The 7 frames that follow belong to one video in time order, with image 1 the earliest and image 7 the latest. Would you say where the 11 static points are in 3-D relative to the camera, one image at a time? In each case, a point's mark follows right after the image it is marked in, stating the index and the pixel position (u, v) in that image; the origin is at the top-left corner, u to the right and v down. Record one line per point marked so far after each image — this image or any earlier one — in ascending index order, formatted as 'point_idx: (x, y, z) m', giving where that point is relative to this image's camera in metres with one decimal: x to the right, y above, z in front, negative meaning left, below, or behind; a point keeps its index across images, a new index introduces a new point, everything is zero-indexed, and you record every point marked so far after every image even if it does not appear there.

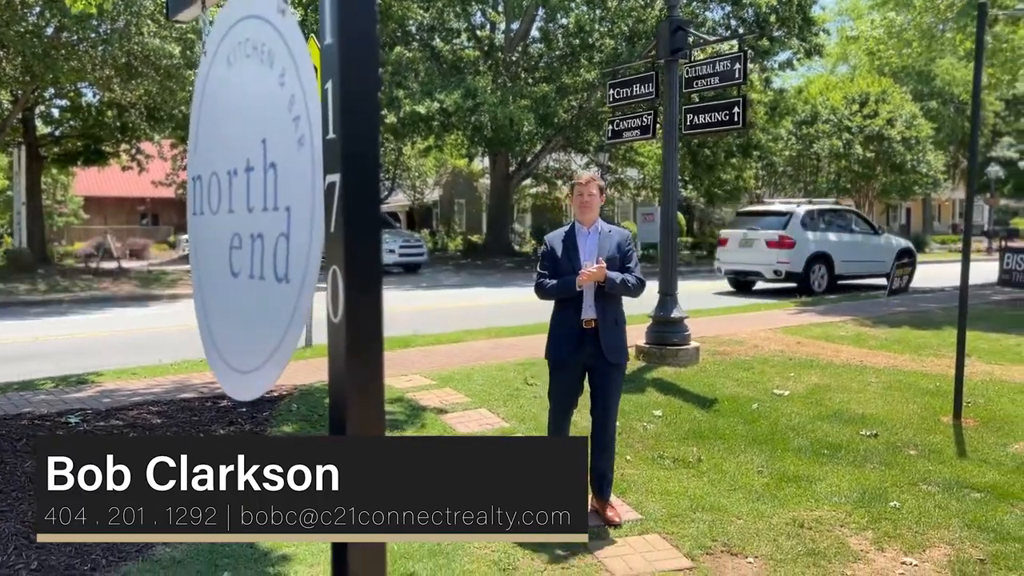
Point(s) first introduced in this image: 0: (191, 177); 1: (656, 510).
0: (-0.9, +0.3, +2.4) m
1: (+0.8, -1.3, +5.1) m
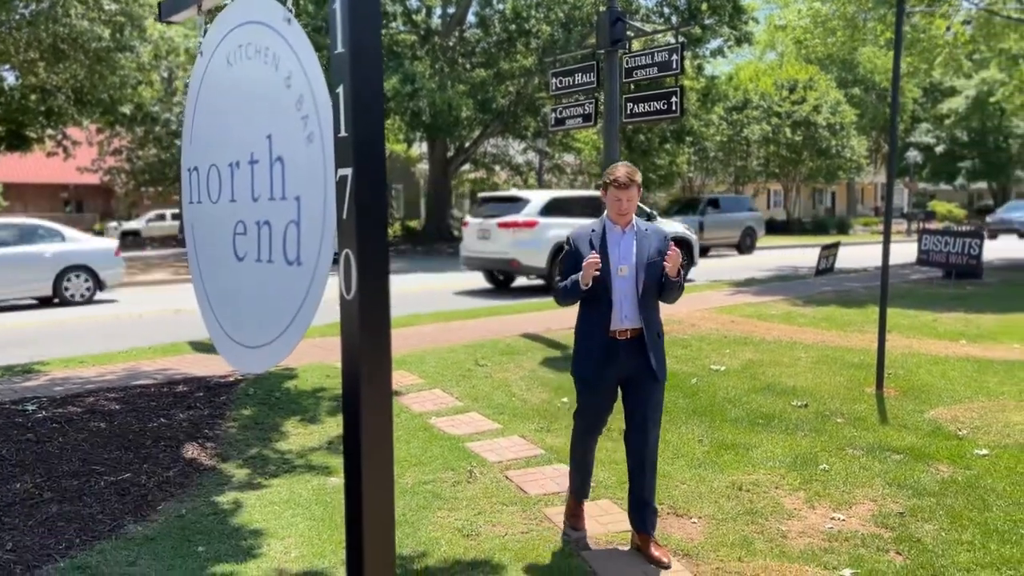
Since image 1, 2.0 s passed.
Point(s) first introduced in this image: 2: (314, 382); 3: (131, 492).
0: (-1.0, +0.4, +2.6) m
1: (+0.6, -1.2, +5.4) m
2: (-1.7, -0.8, +7.4) m
3: (-2.2, -1.2, +4.9) m
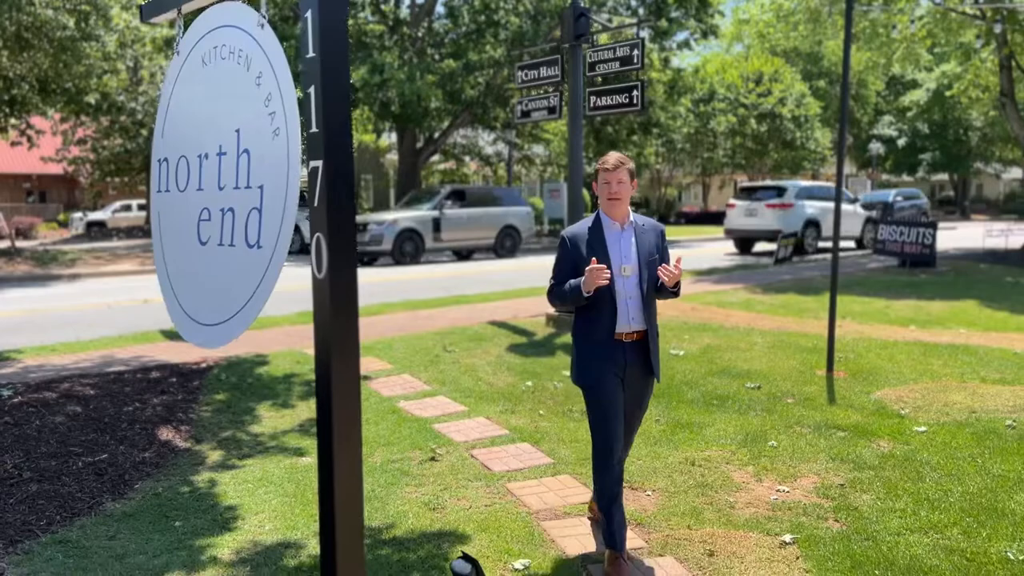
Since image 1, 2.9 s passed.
0: (-1.2, +0.4, +2.8) m
1: (+0.4, -1.1, +5.7) m
2: (-2.0, -0.7, +7.6) m
3: (-2.4, -1.1, +5.1) m
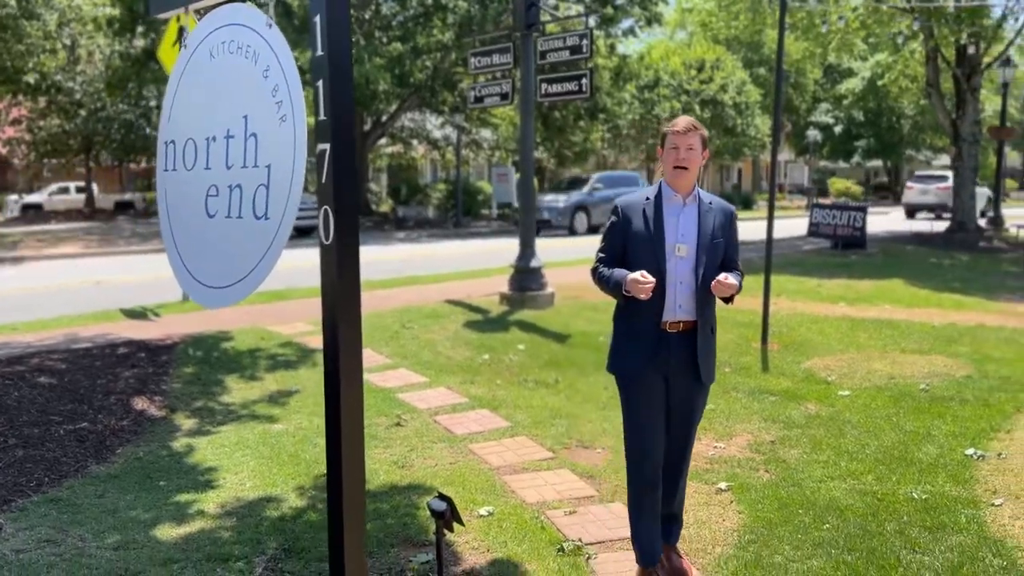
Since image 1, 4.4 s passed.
0: (-1.3, +0.5, +3.1) m
1: (+0.1, -0.9, +6.1) m
2: (-2.4, -0.5, +7.9) m
3: (-2.6, -0.9, +5.3) m
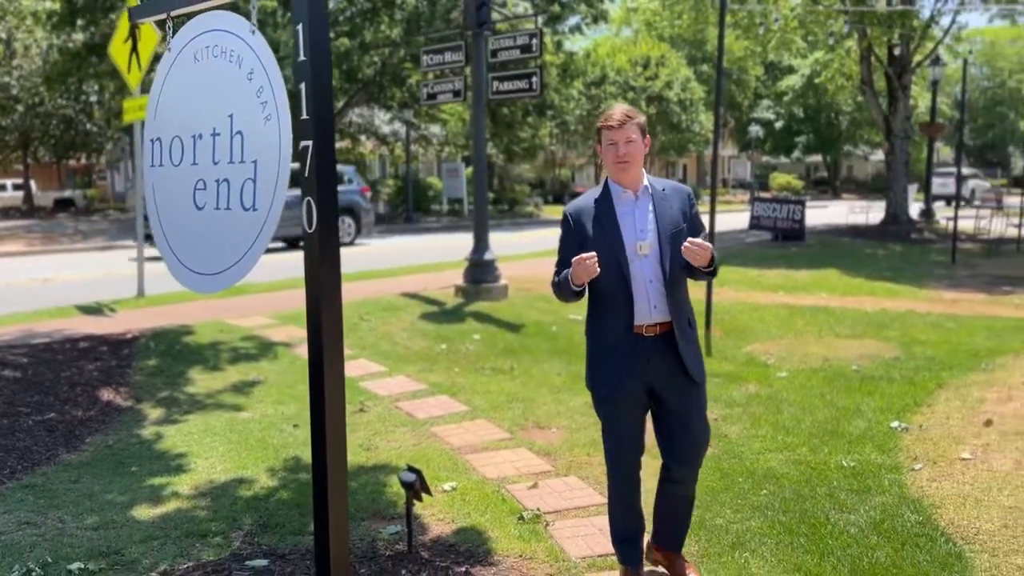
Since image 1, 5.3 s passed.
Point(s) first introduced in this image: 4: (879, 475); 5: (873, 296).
0: (-1.4, +0.6, +3.3) m
1: (-0.2, -0.9, +6.4) m
2: (-2.8, -0.5, +8.0) m
3: (-2.9, -0.9, +5.5) m
4: (+2.1, -1.1, +4.8) m
5: (+4.9, -0.1, +11.5) m
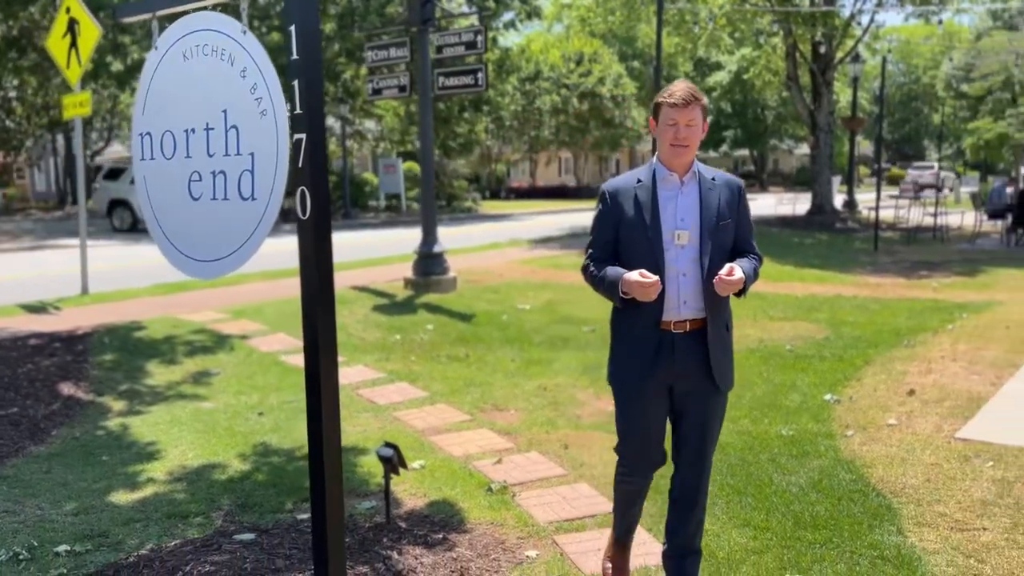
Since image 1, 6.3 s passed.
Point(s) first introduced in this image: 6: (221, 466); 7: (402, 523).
0: (-1.5, +0.6, +3.5) m
1: (-0.6, -0.8, +6.6) m
2: (-3.3, -0.4, +8.0) m
3: (-3.2, -0.9, +5.5) m
4: (+1.9, -0.9, +5.2) m
5: (+4.1, +0.1, +12.1) m
6: (-1.7, -1.0, +5.0) m
7: (-0.5, -1.1, +4.1) m
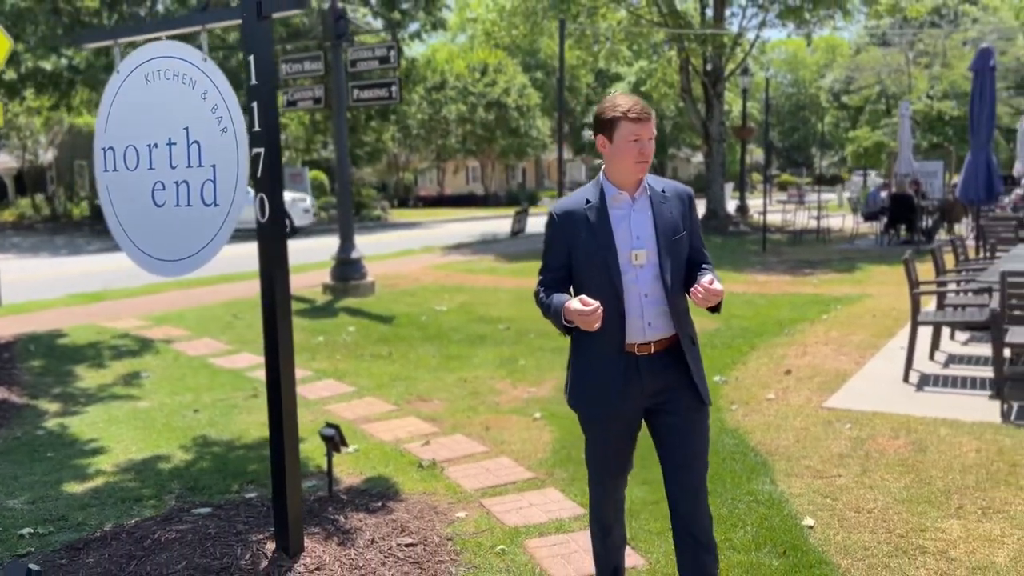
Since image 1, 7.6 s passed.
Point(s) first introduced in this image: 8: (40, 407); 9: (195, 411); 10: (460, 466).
0: (-1.9, +0.6, +3.9) m
1: (-1.2, -0.8, +7.1) m
2: (-4.1, -0.5, +8.2) m
3: (-3.7, -0.9, +5.7) m
4: (+1.3, -0.9, +6.0) m
5: (+2.8, +0.1, +13.0) m
6: (-2.2, -1.0, +5.3) m
7: (-0.9, -1.1, +4.6) m
8: (-3.4, -0.9, +6.2) m
9: (-2.3, -0.9, +6.3) m
10: (-0.3, -1.1, +5.1) m
